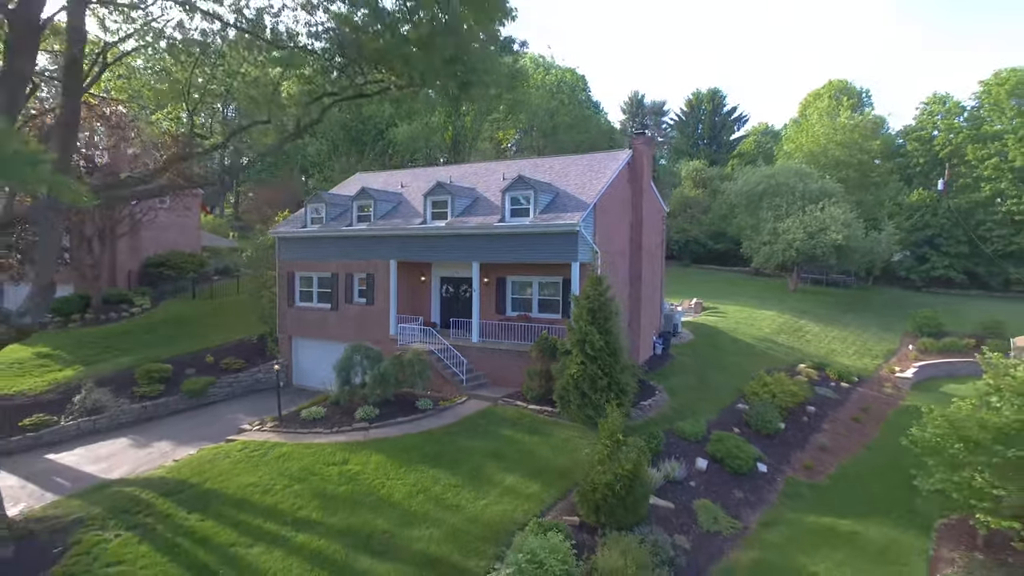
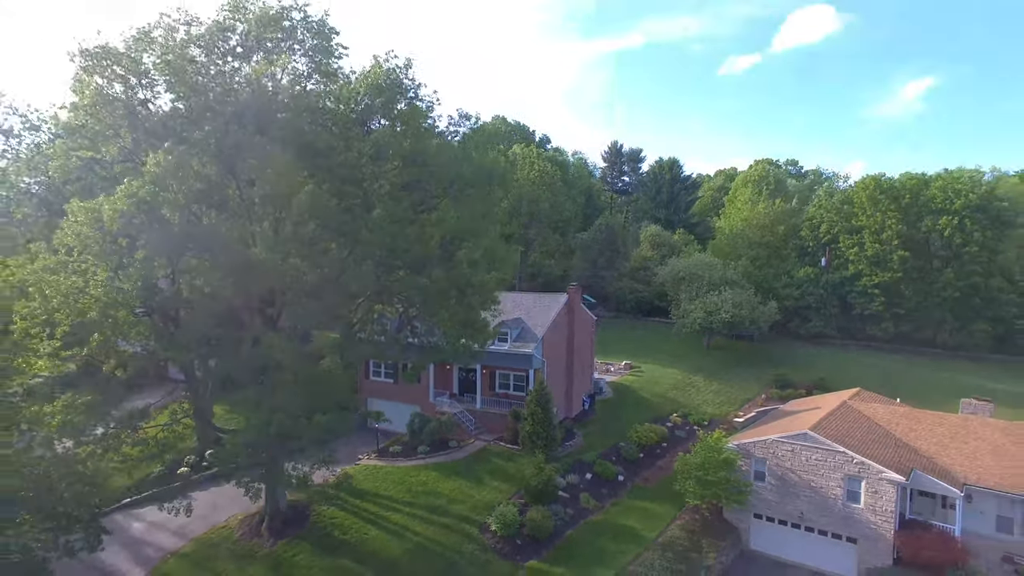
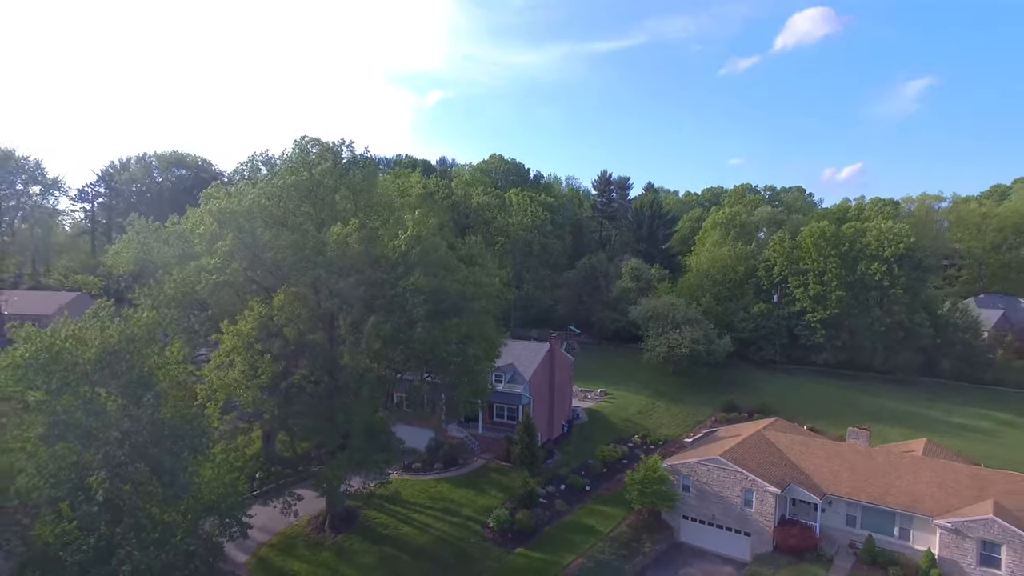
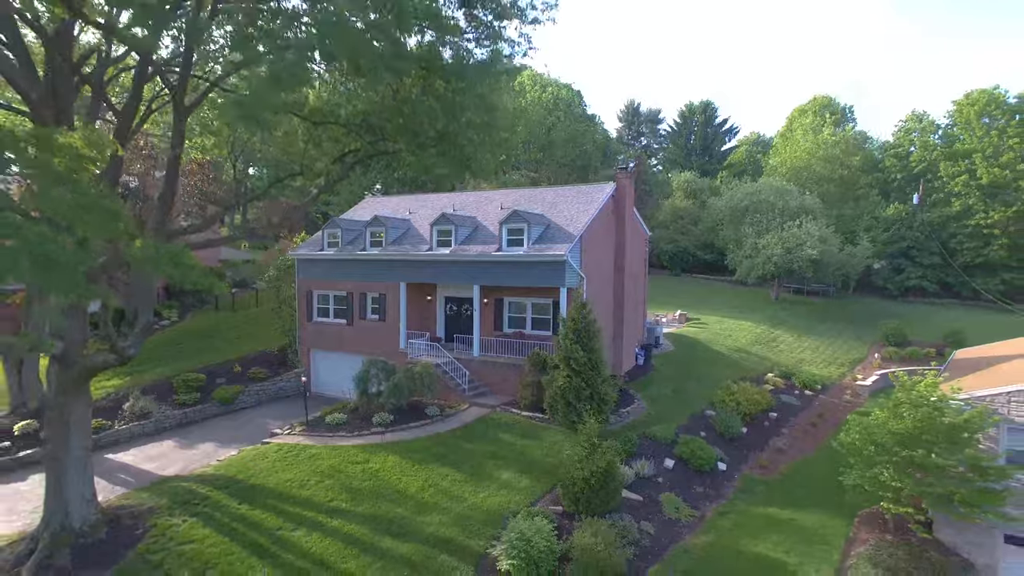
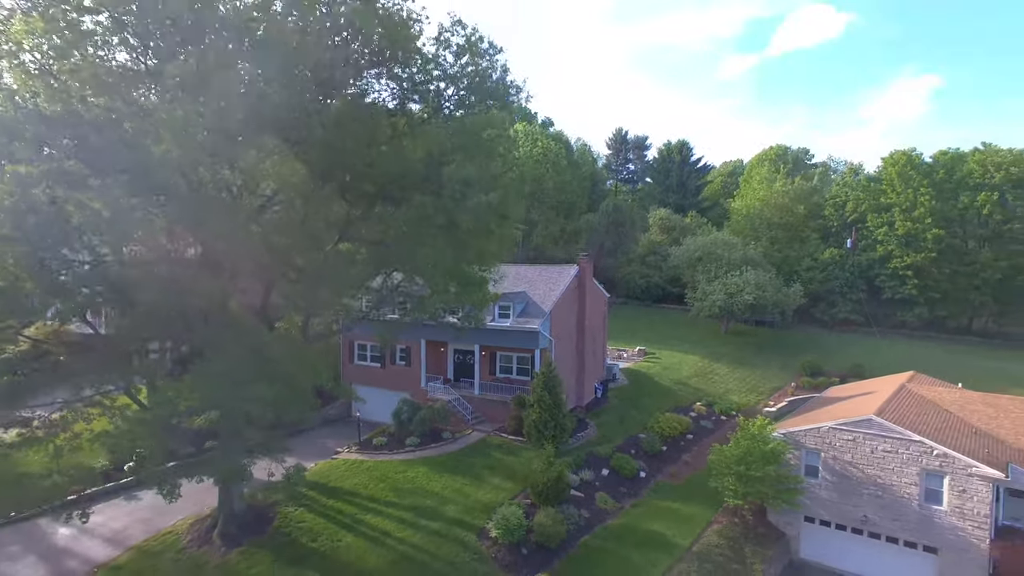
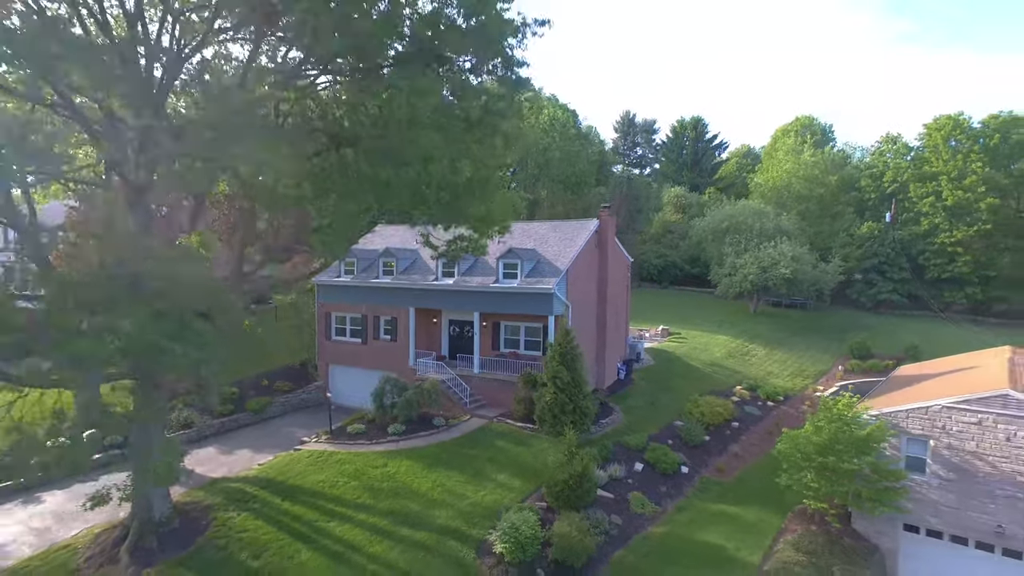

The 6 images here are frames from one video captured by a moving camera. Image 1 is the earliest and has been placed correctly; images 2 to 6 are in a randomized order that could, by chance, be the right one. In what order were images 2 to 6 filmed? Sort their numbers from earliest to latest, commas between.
4, 6, 5, 2, 3
